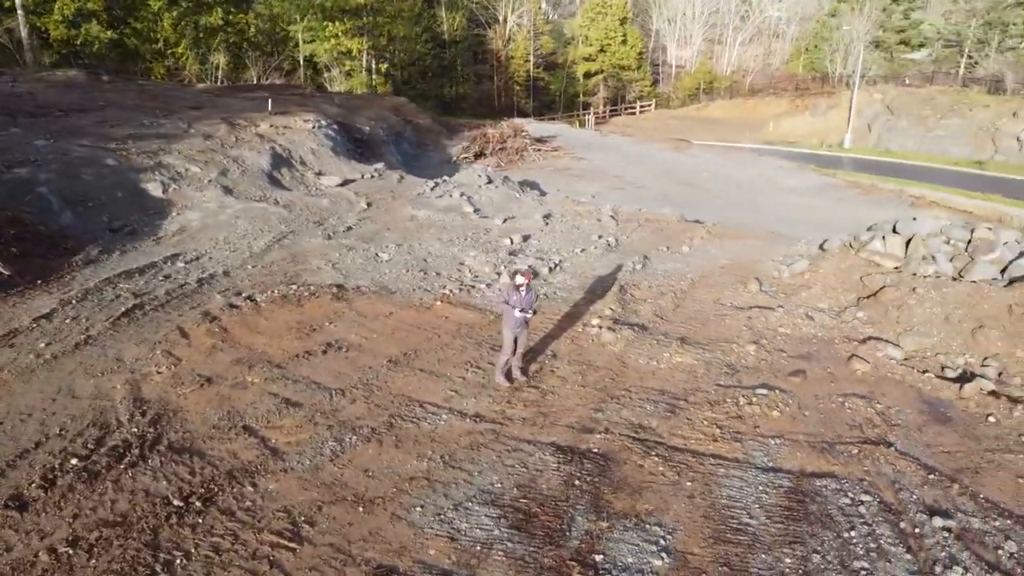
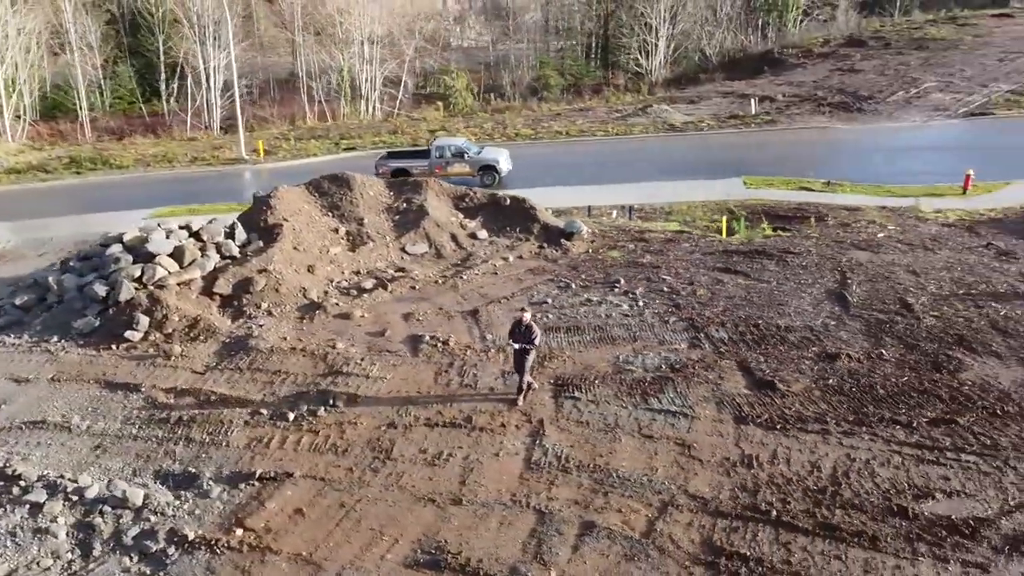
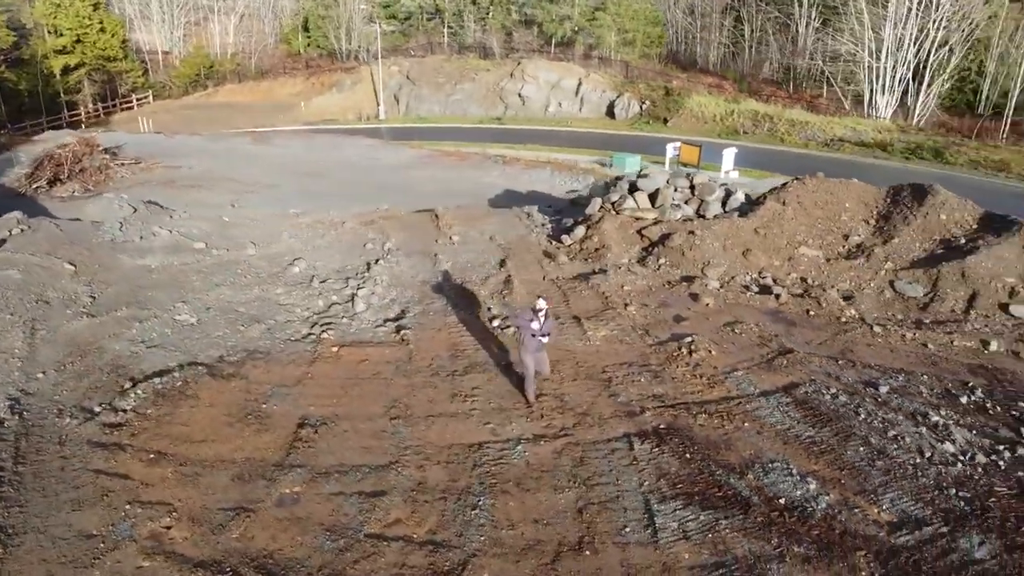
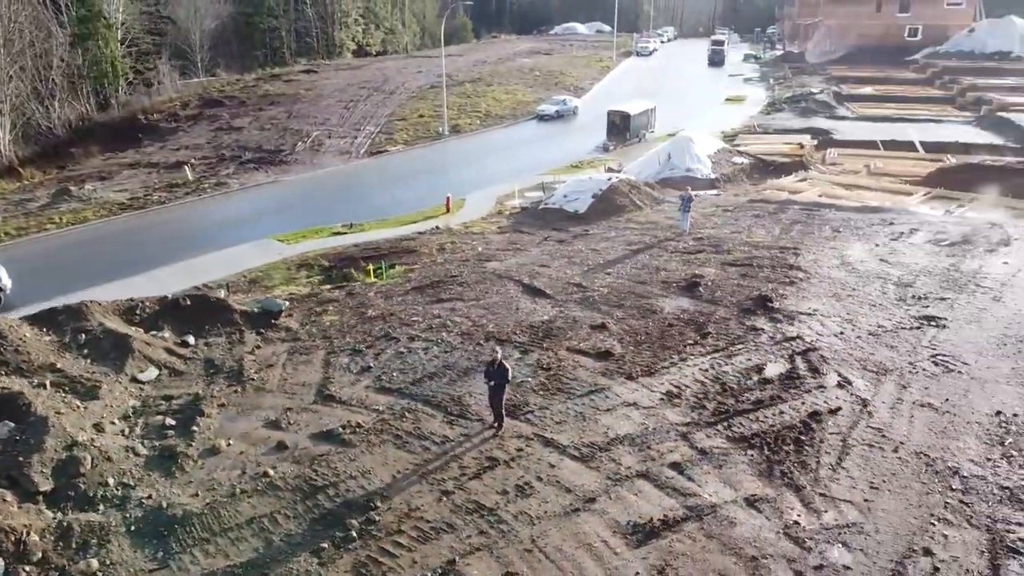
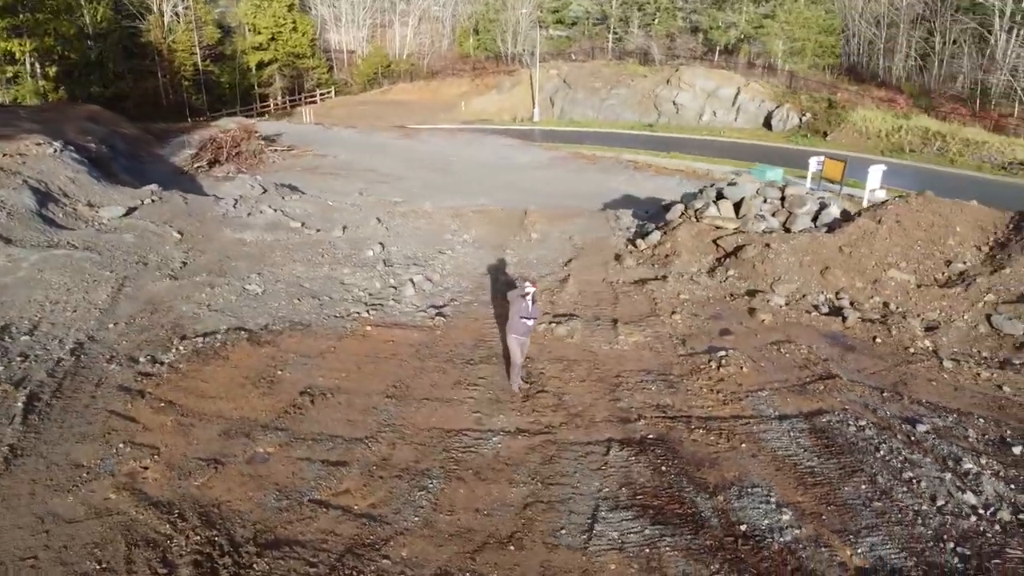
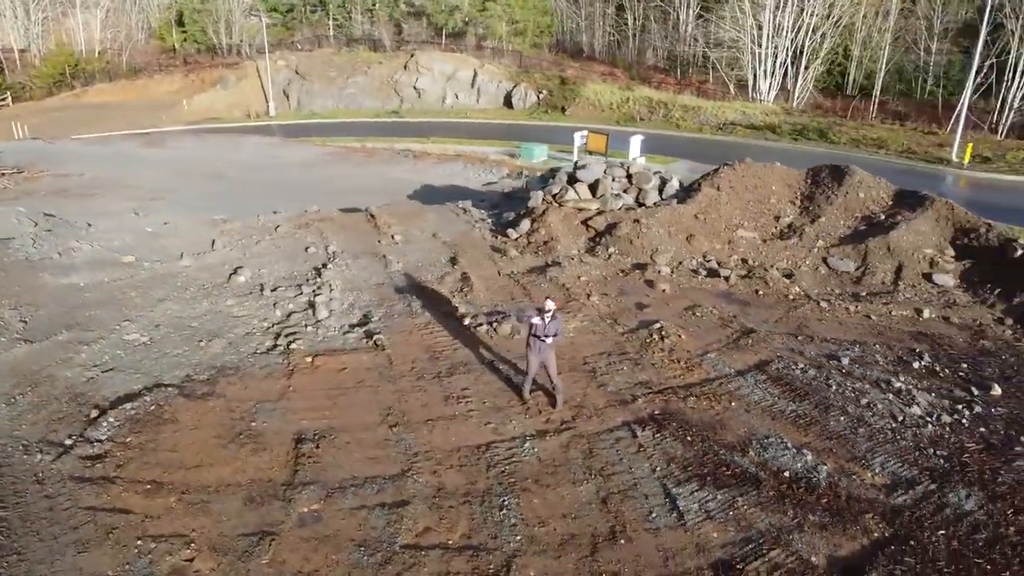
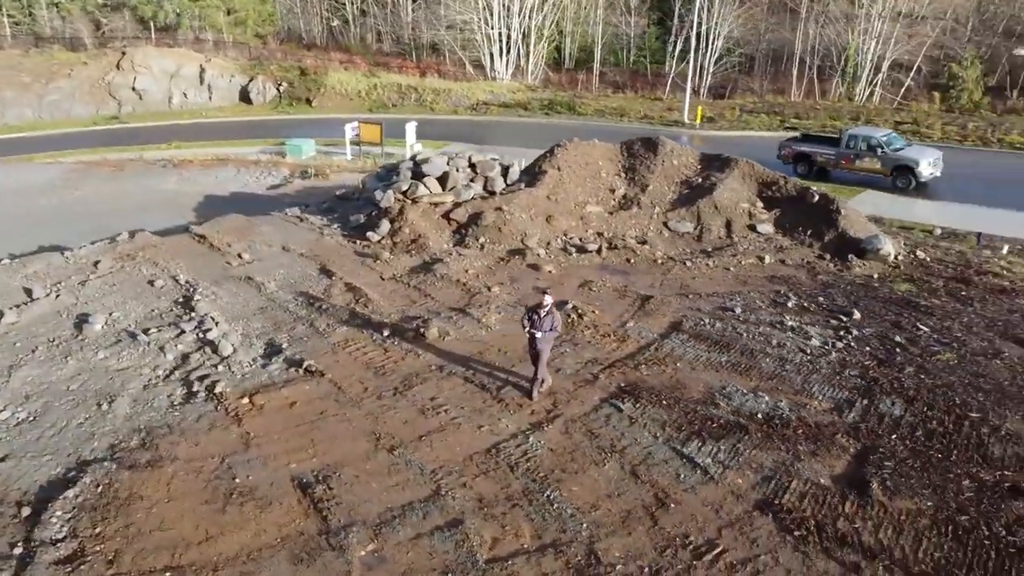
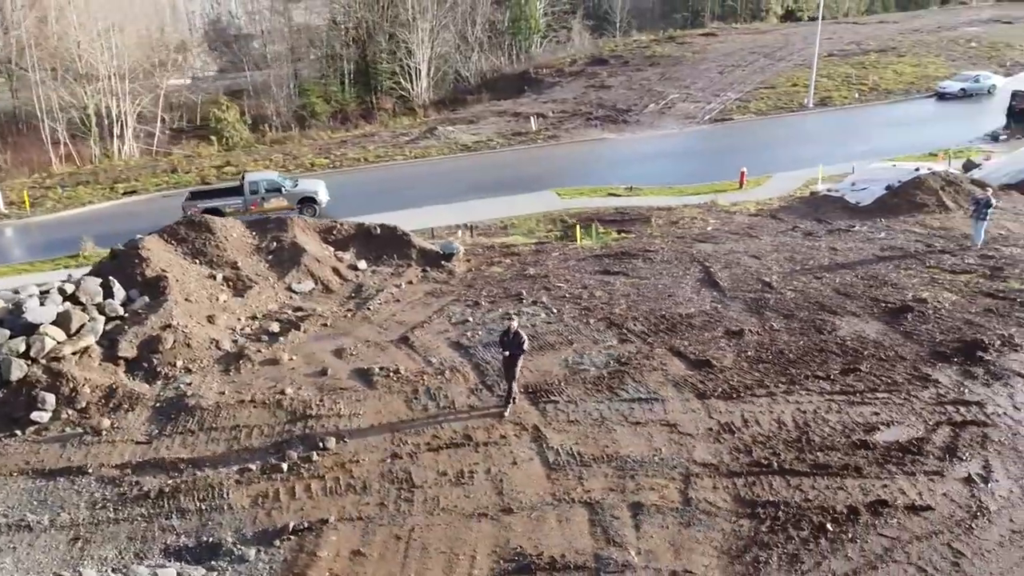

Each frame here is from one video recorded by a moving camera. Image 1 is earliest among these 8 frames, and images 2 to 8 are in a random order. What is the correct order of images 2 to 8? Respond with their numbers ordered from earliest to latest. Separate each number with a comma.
5, 3, 6, 7, 2, 8, 4
